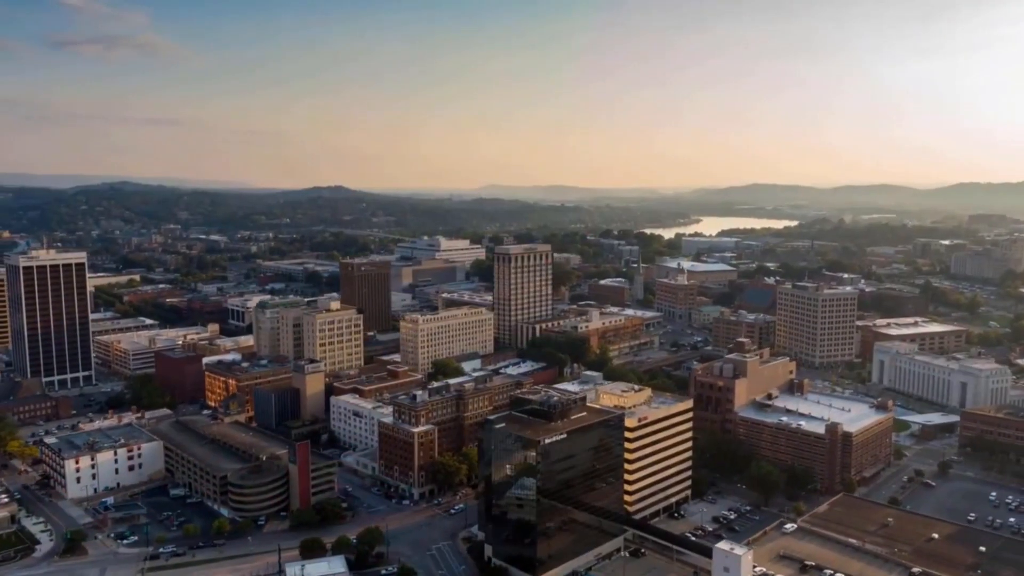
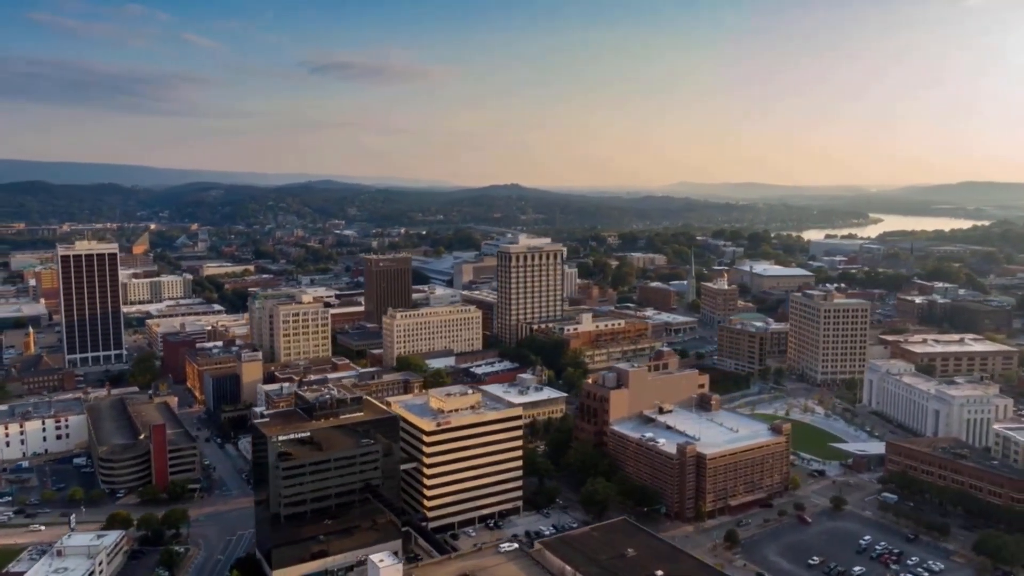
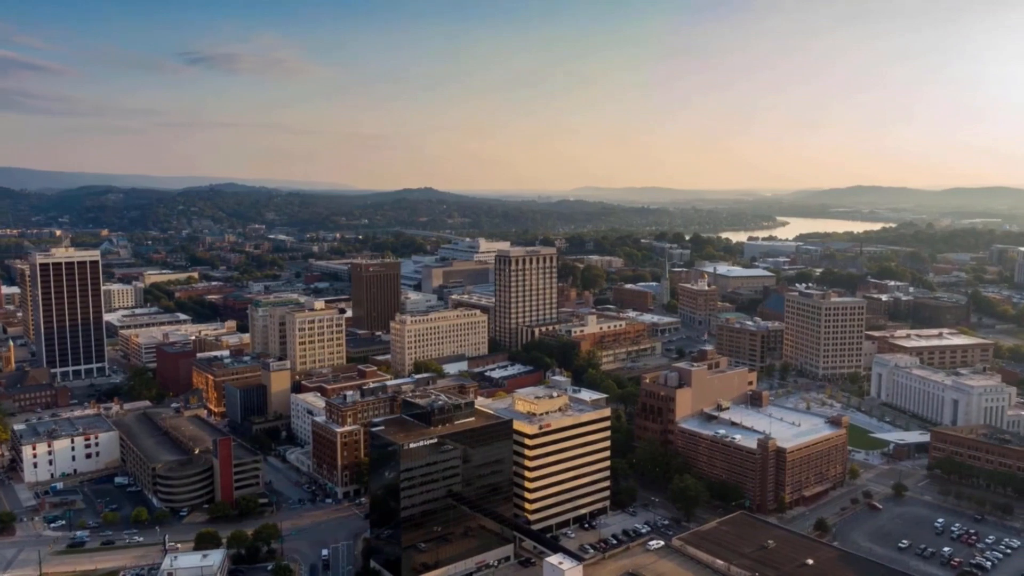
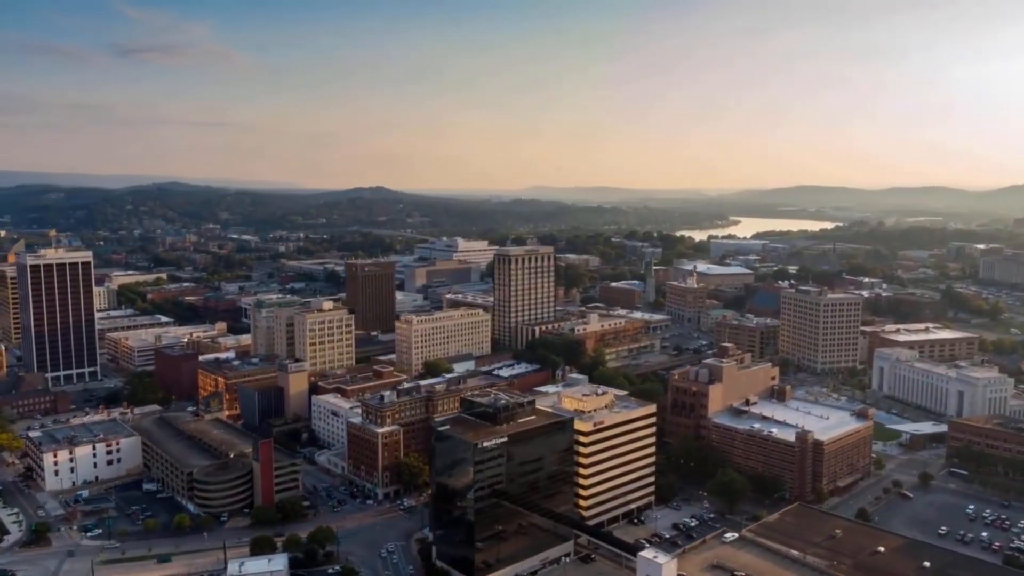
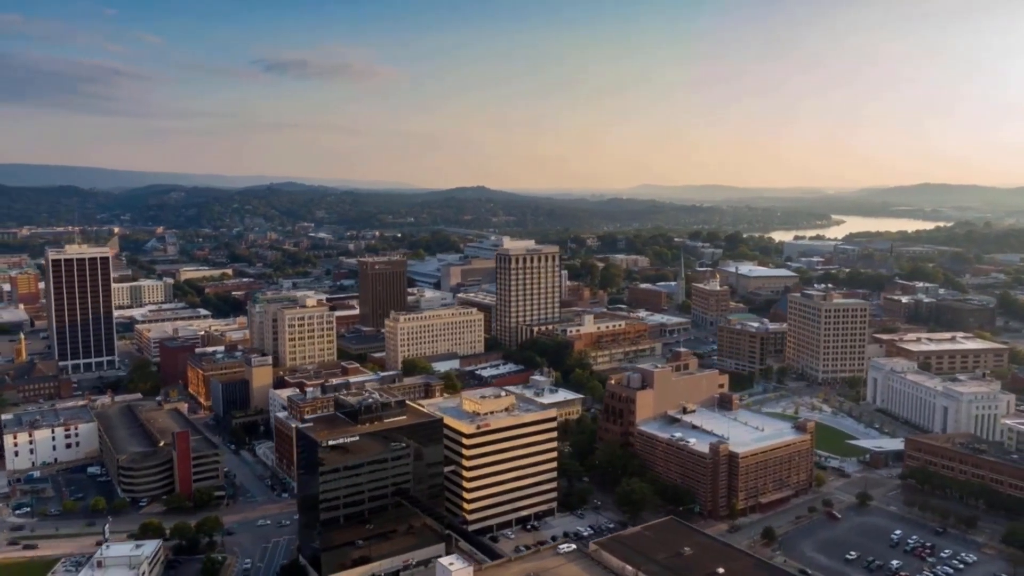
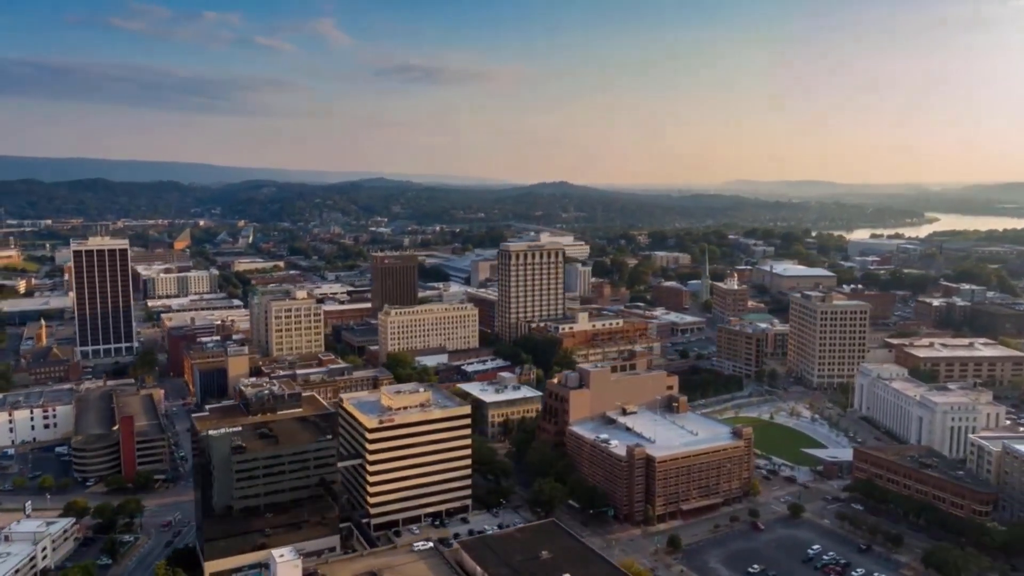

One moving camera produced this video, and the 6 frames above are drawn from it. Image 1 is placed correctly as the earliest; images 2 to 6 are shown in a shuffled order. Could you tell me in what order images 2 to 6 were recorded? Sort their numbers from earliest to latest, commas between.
4, 3, 5, 2, 6
